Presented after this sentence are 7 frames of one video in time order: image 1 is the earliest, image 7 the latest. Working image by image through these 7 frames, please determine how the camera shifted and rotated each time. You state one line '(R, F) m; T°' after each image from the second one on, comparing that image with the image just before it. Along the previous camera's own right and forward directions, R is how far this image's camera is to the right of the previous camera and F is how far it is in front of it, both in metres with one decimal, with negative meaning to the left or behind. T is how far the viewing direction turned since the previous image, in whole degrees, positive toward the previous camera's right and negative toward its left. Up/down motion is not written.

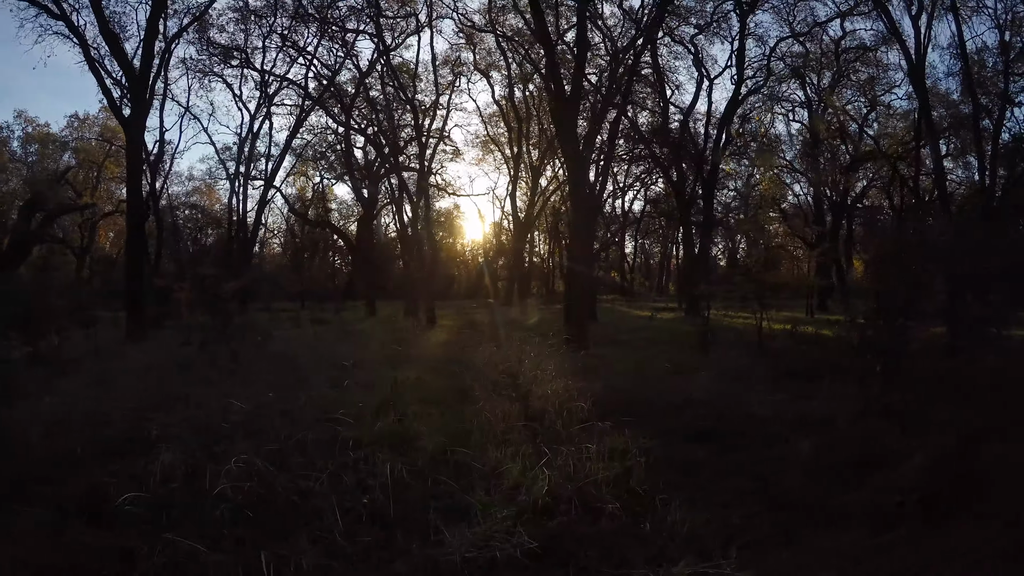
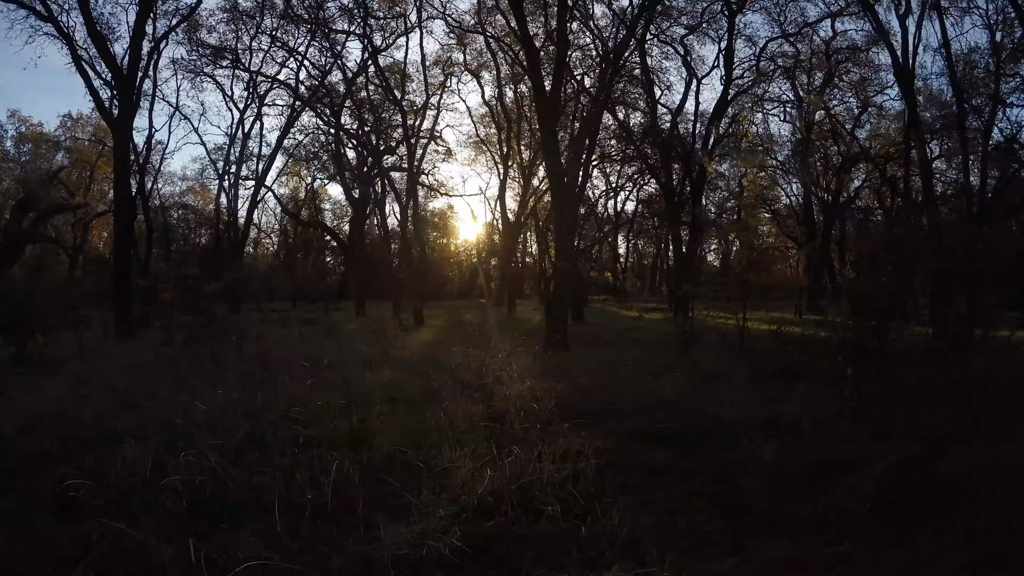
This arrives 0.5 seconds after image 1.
(+0.7, -0.1) m; 0°
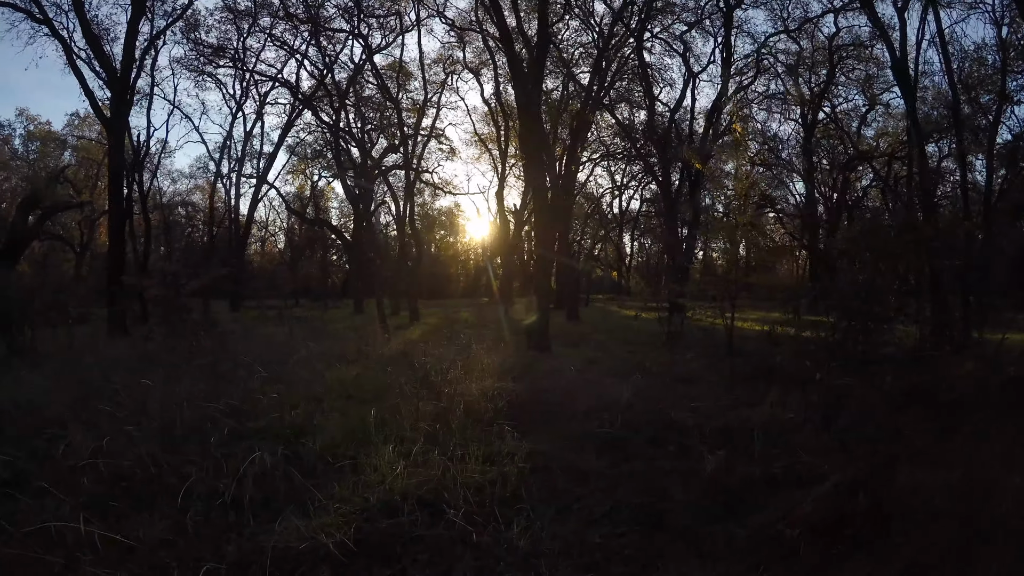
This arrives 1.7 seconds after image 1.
(+1.5, +0.1) m; -2°
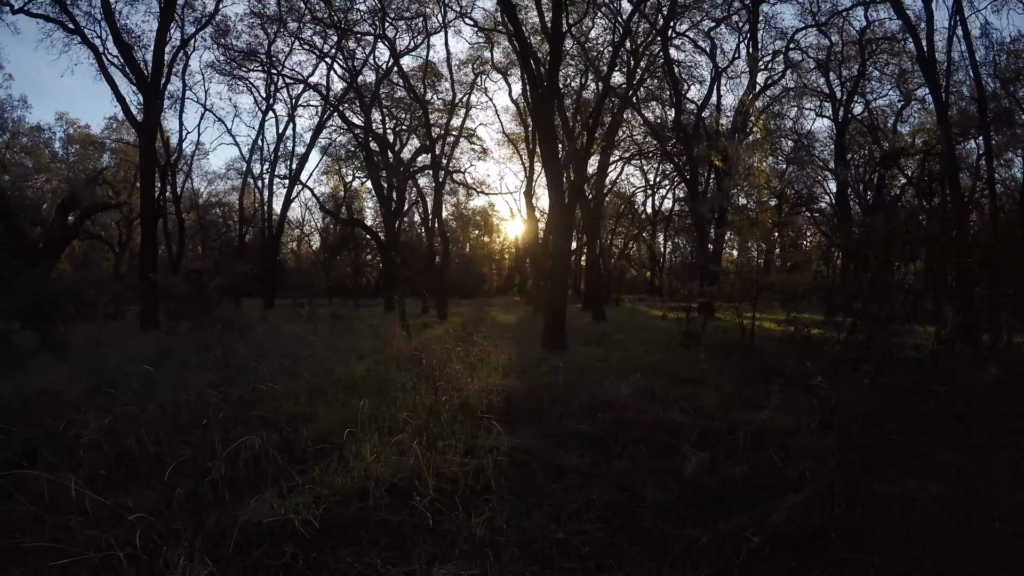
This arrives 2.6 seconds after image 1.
(+1.2, -0.1) m; -3°
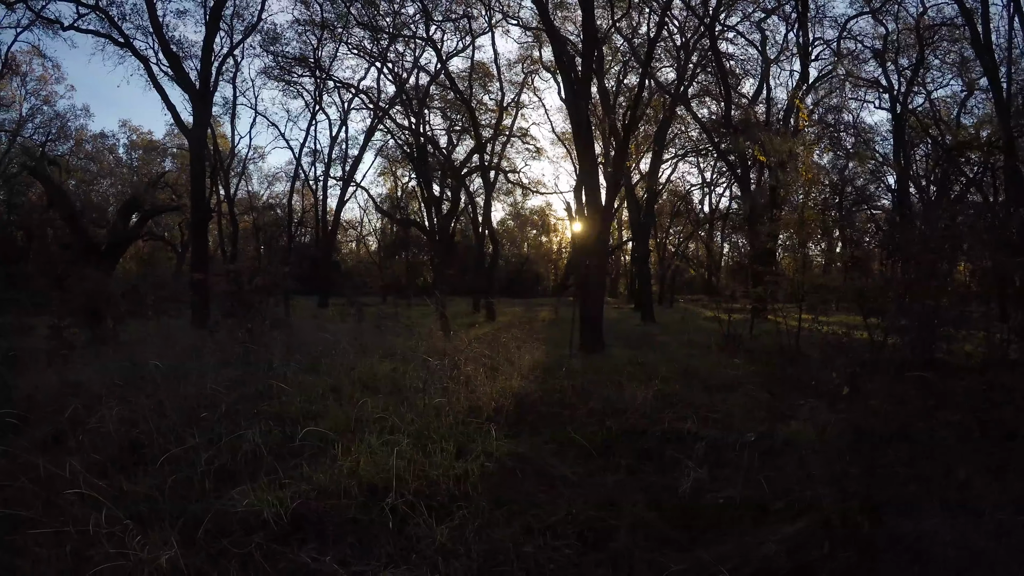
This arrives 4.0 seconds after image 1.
(+1.4, +0.1) m; -5°
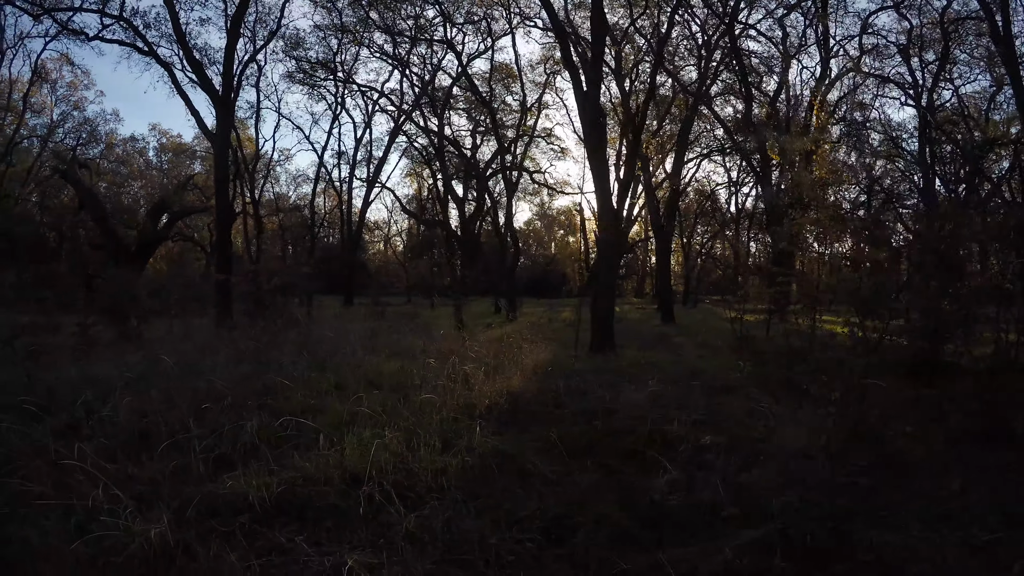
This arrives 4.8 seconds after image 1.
(+0.9, -0.1) m; -3°
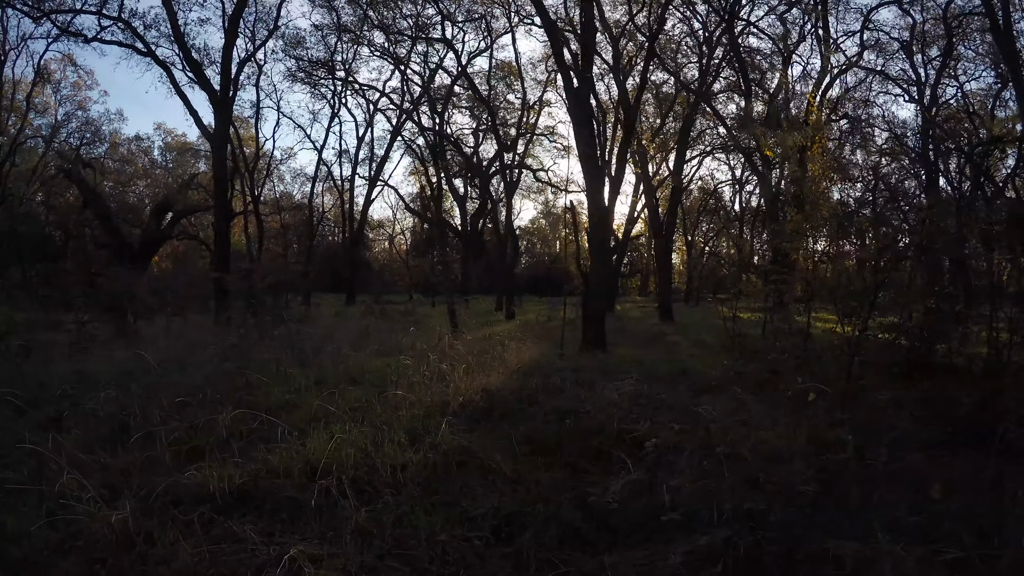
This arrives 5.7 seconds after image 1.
(+0.9, -0.1) m; -1°
